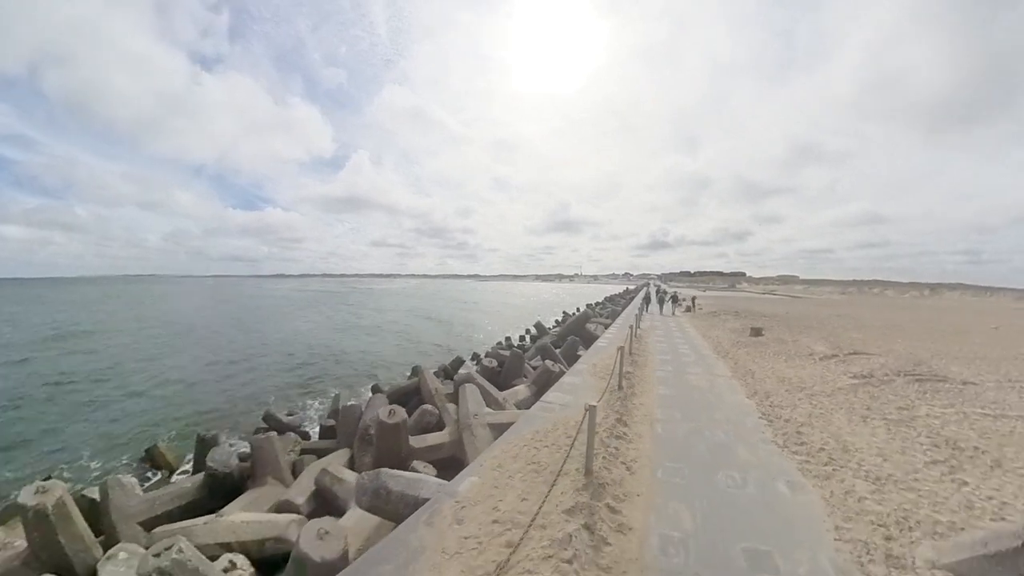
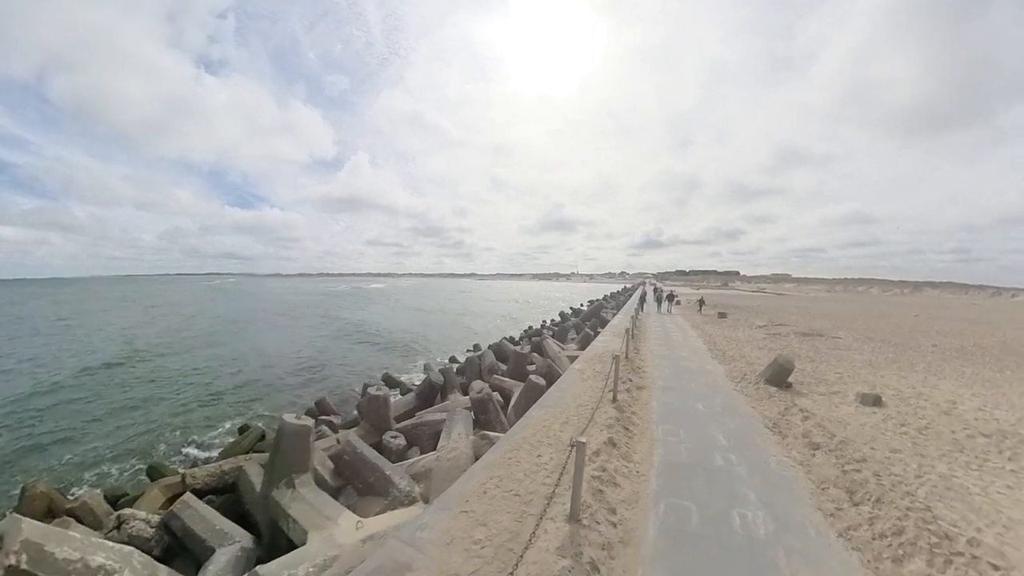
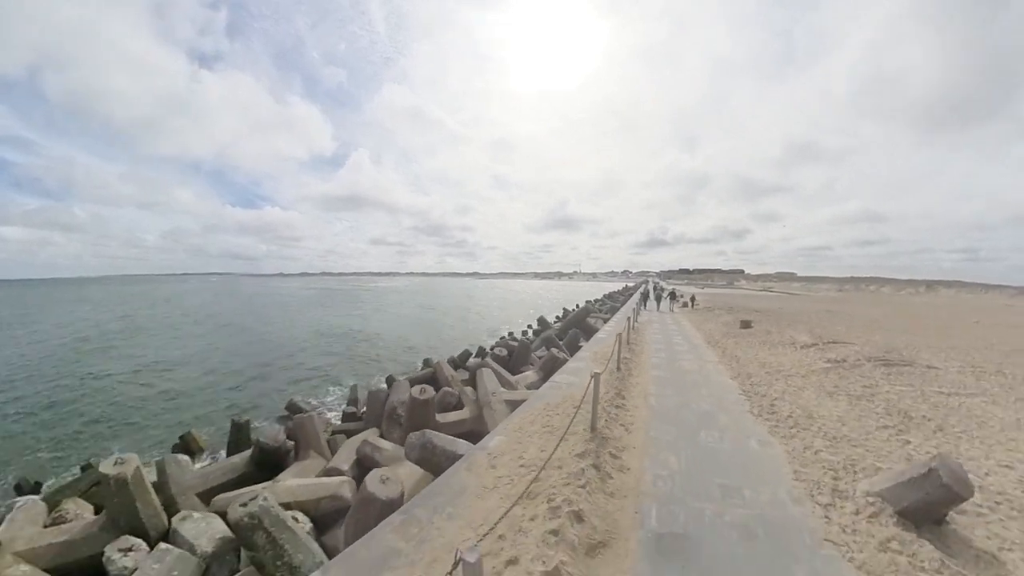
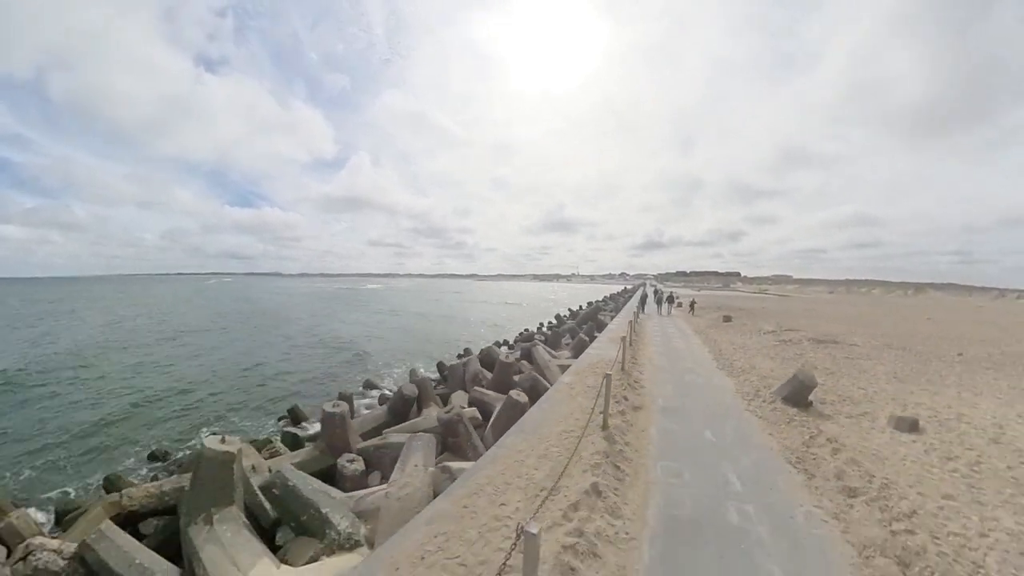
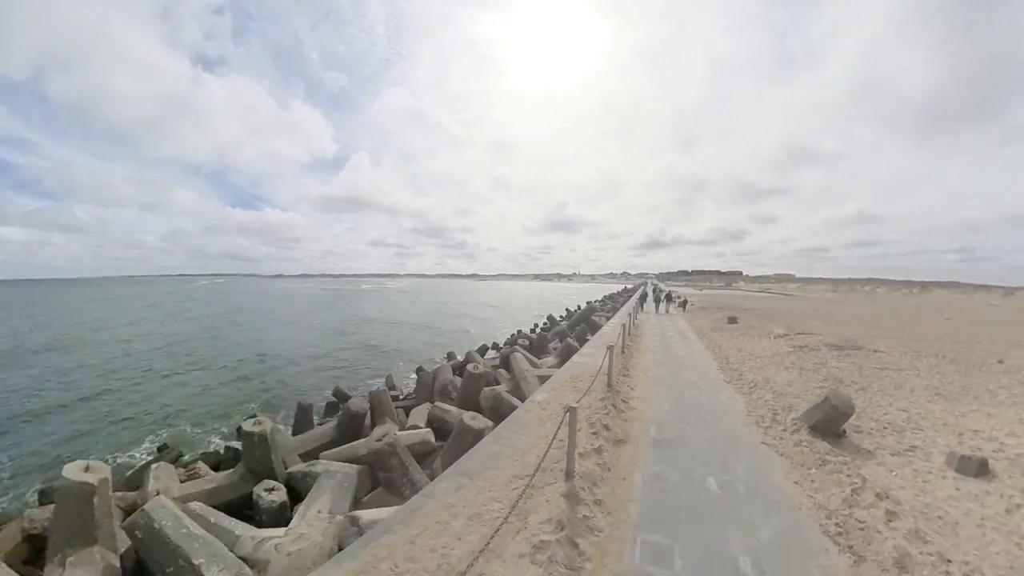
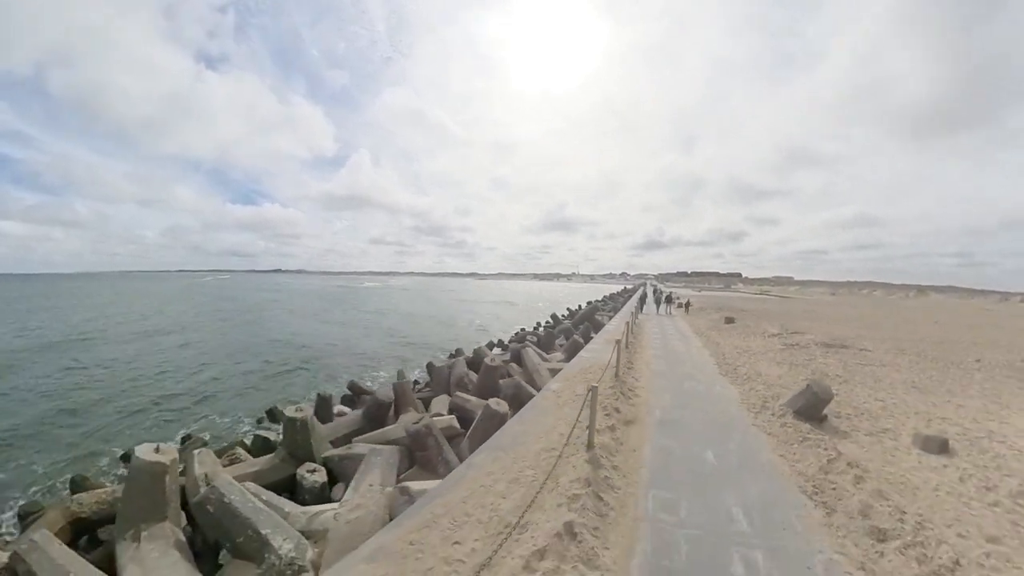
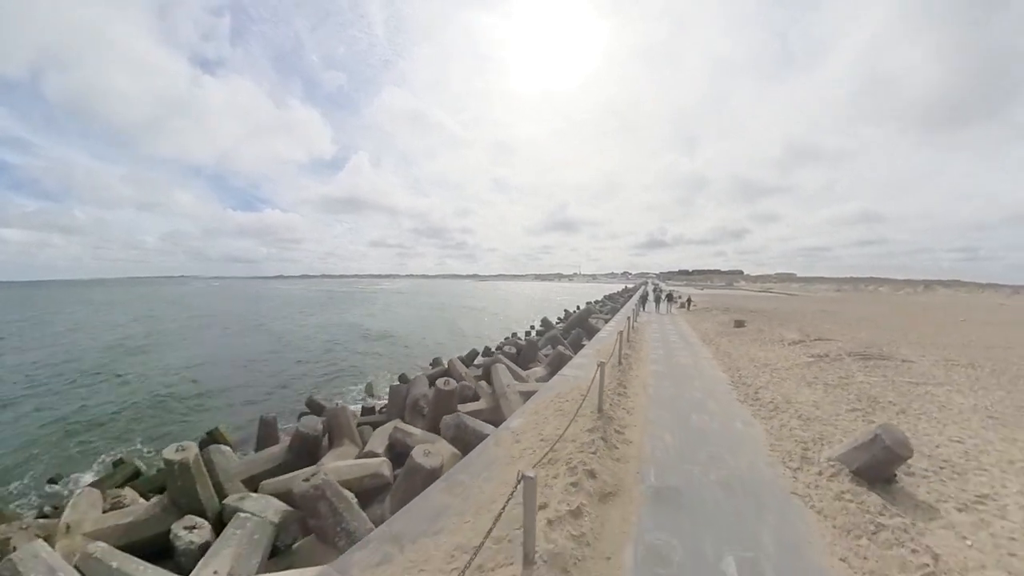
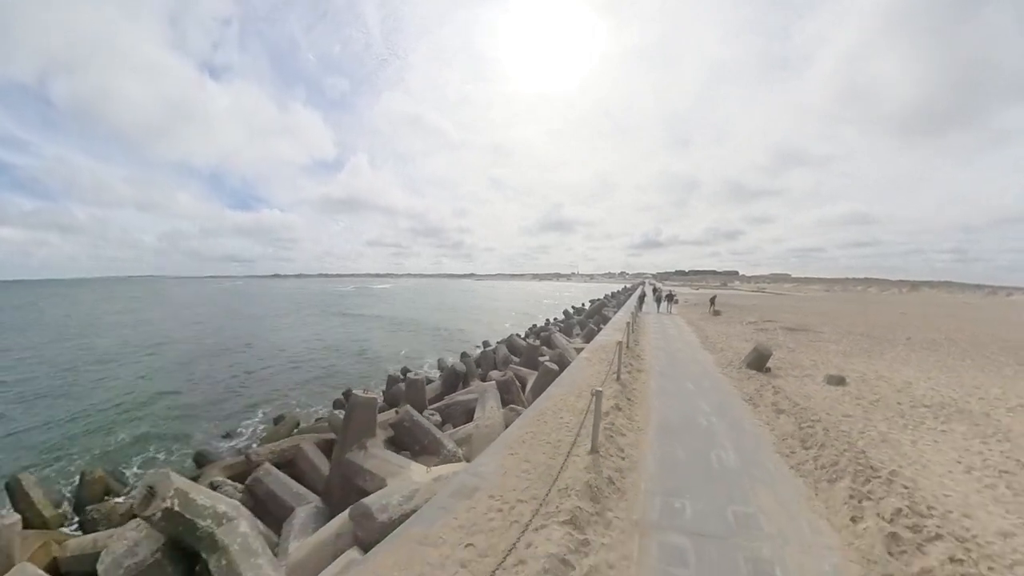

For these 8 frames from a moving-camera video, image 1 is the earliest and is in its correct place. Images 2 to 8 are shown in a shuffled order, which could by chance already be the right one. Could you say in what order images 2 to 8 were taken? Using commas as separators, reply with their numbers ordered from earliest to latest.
3, 7, 5, 6, 4, 2, 8
